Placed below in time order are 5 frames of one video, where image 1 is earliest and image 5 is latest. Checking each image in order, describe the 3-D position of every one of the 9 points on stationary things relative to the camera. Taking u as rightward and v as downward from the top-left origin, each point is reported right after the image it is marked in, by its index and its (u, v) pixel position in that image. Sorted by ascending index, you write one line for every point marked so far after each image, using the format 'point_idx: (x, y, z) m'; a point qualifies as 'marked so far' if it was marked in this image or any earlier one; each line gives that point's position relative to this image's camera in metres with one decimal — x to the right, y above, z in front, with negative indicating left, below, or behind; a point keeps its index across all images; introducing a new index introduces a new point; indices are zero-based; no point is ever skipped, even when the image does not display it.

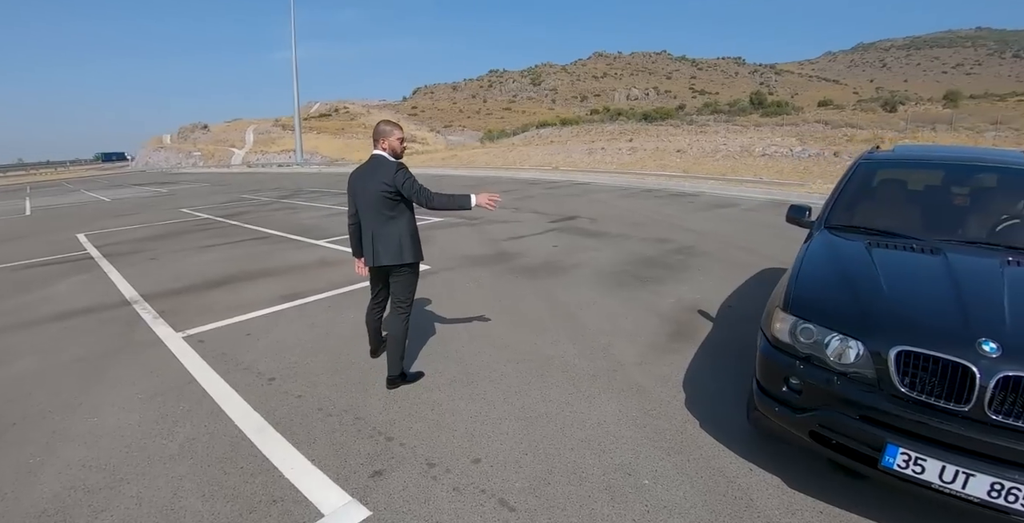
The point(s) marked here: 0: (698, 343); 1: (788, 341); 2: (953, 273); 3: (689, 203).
0: (+1.7, -0.7, +5.0) m
1: (+1.8, -0.4, +3.2) m
2: (+2.7, -0.1, +3.3) m
3: (+6.0, +2.2, +19.2) m
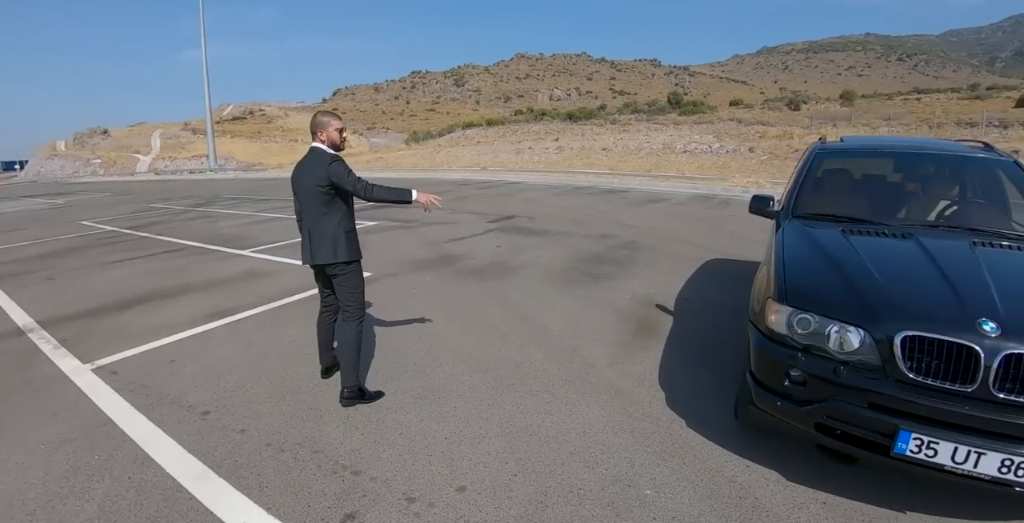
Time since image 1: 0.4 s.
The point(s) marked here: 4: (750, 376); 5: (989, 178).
0: (+1.3, -0.7, +4.9) m
1: (+1.6, -0.4, +3.1) m
2: (+2.6, 0.0, +3.4) m
3: (+3.7, +2.3, +19.6) m
4: (+1.5, -0.6, +3.3) m
5: (+3.8, +0.5, +4.3) m
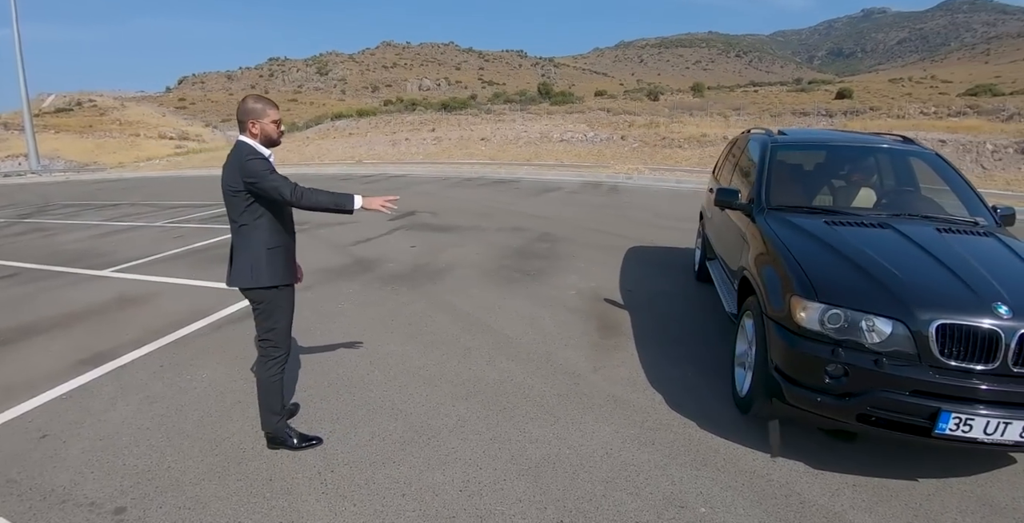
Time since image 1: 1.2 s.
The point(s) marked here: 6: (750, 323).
0: (+1.0, -0.6, +4.7) m
1: (+1.6, -0.3, +2.9) m
2: (+2.5, +0.1, +3.4) m
3: (-0.1, +2.7, +19.4) m
4: (+1.5, -0.6, +3.1) m
5: (+3.5, +0.7, +4.6) m
6: (+1.6, -0.4, +3.7) m
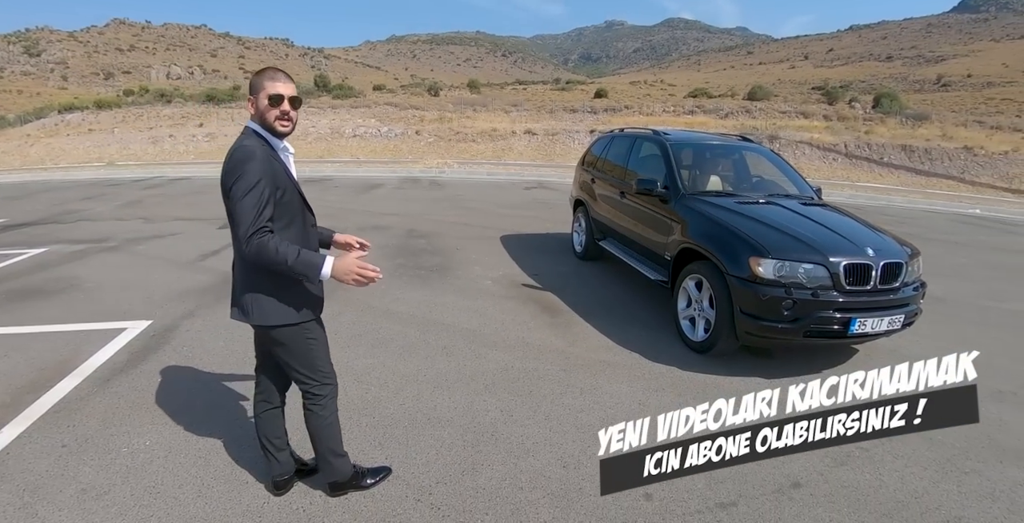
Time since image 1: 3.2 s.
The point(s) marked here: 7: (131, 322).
0: (+0.6, -0.5, +5.1) m
1: (+1.8, -0.1, +3.8) m
2: (+2.3, +0.4, +4.5) m
3: (-6.1, +2.6, +18.4) m
4: (+1.6, -0.4, +3.9) m
5: (+2.8, +1.1, +5.9) m
6: (+1.4, -0.2, +4.4) m
7: (-3.4, -0.6, +4.8) m
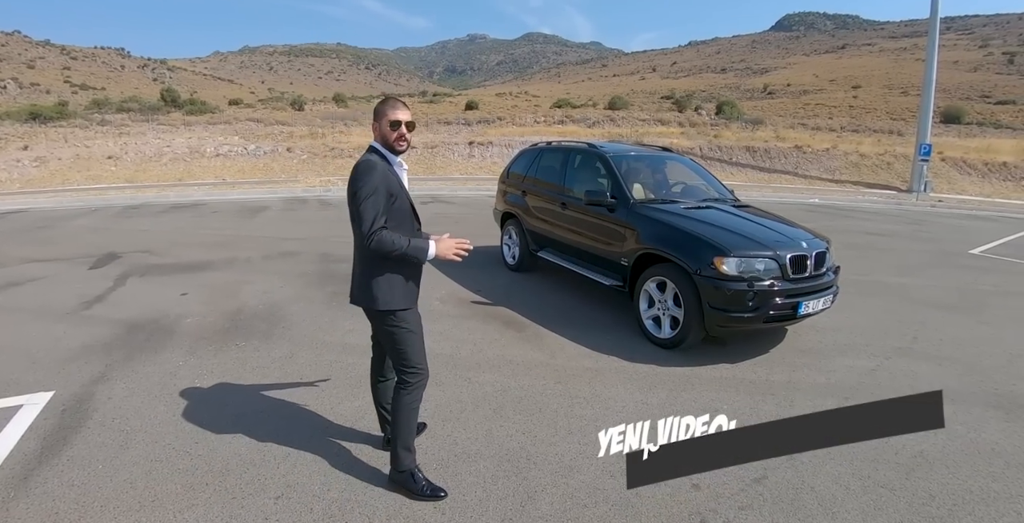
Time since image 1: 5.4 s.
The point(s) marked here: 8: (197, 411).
0: (+0.2, -0.6, +5.2) m
1: (+1.6, -0.1, +4.1) m
2: (+2.0, +0.4, +5.0) m
3: (-9.3, +1.5, +16.8) m
4: (+1.5, -0.4, +4.2) m
5: (+2.1, +1.1, +6.5) m
6: (+1.2, -0.2, +4.7) m
7: (-3.5, -1.0, +4.0) m
8: (-2.1, -1.0, +3.8) m
